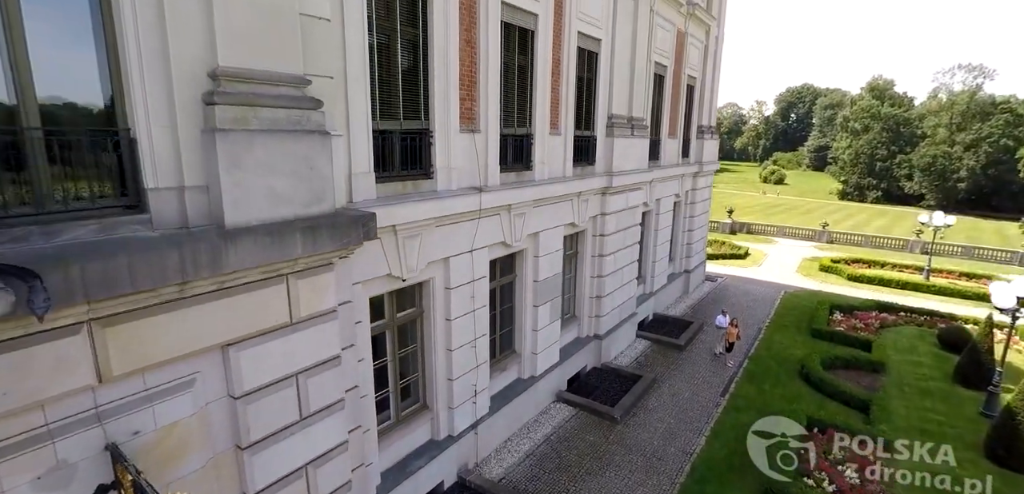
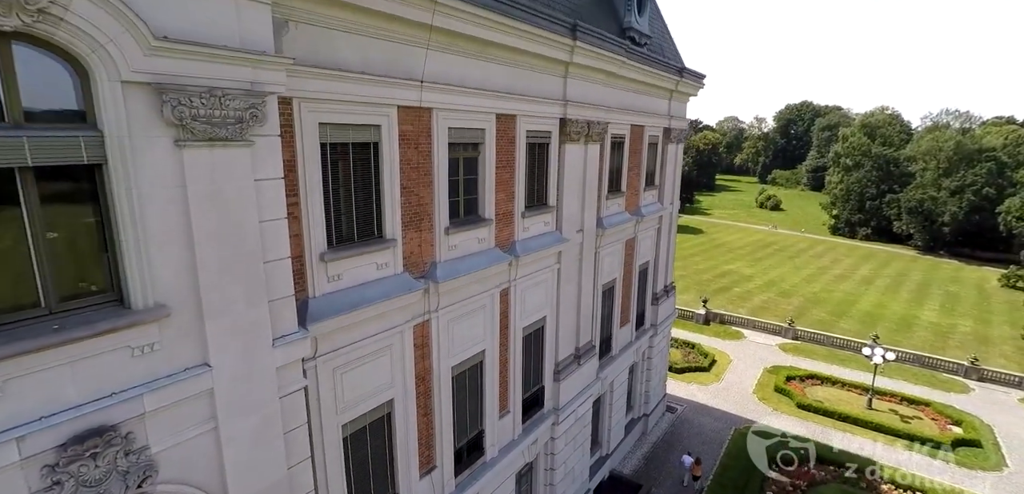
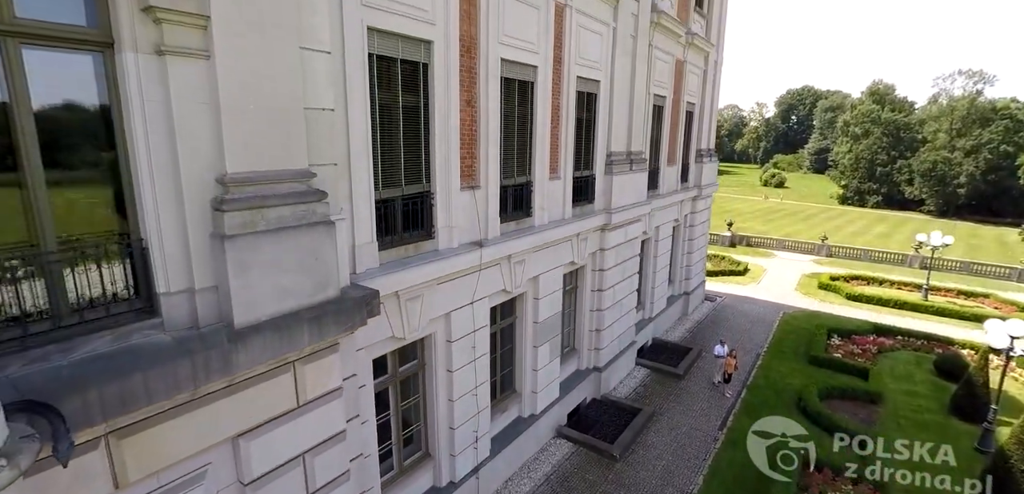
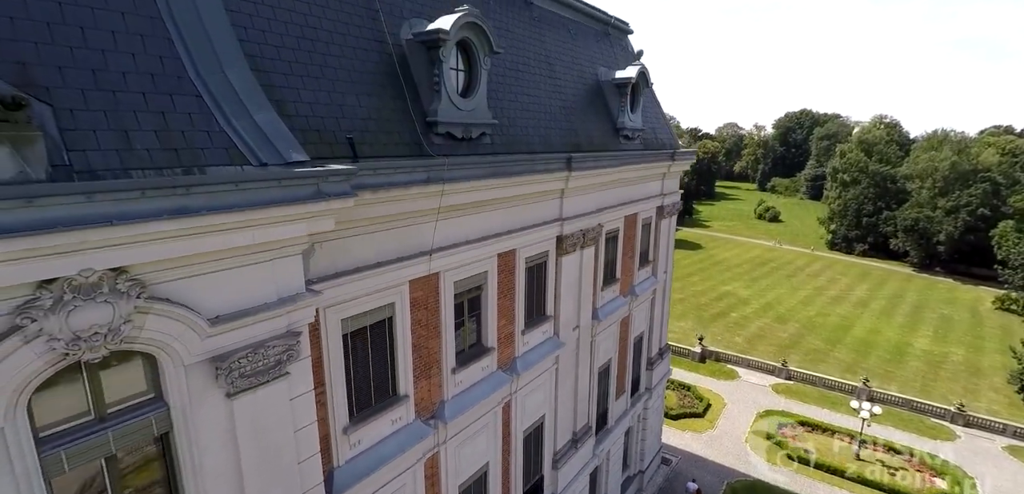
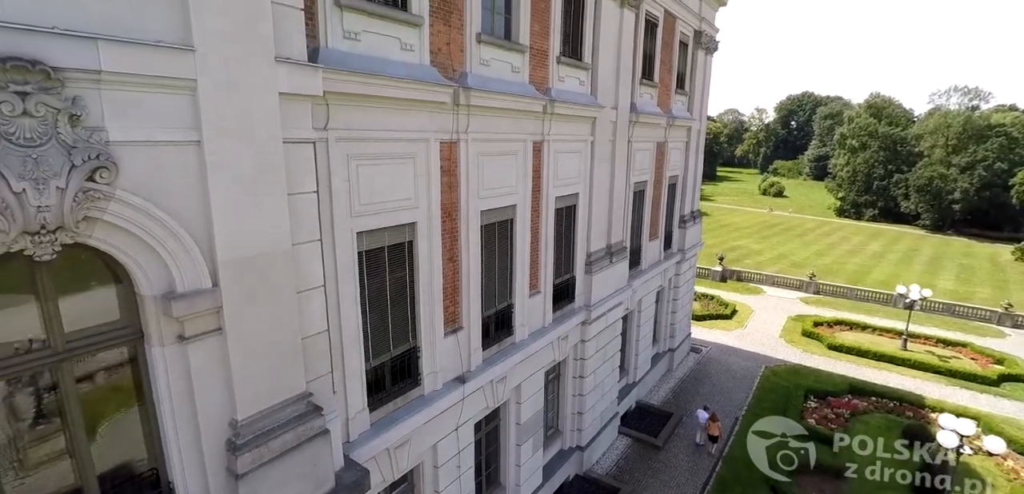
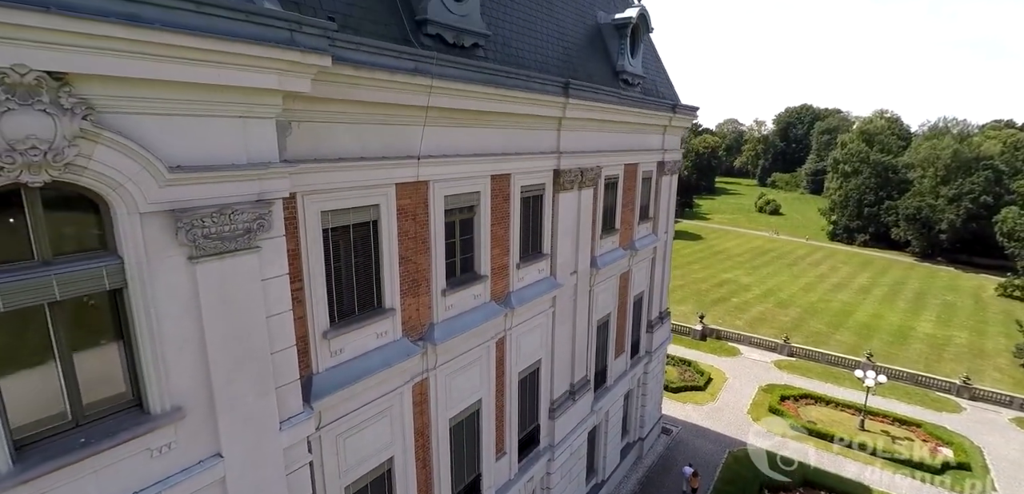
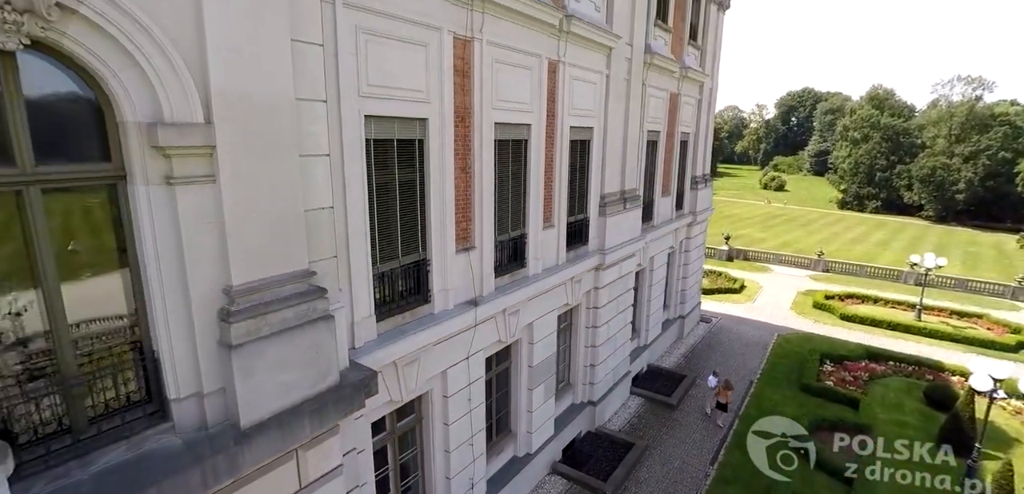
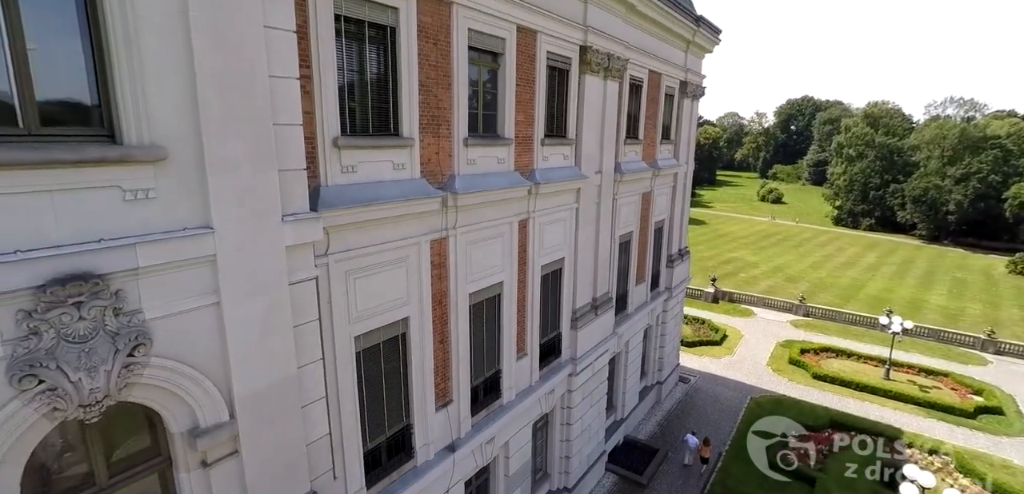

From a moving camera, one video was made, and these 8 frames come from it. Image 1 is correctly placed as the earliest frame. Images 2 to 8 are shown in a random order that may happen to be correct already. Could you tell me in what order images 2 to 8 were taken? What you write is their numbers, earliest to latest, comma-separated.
3, 7, 5, 8, 2, 6, 4
